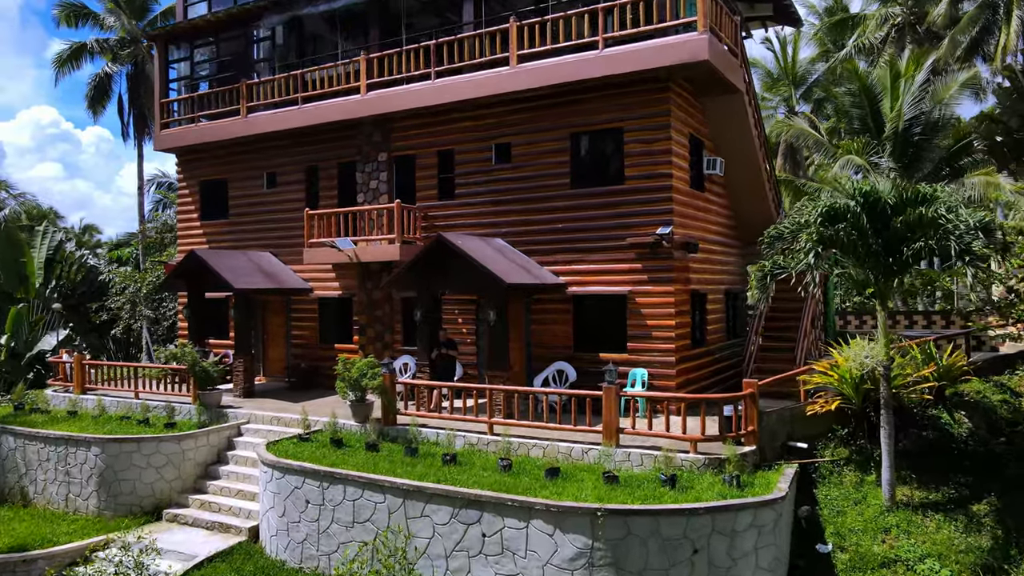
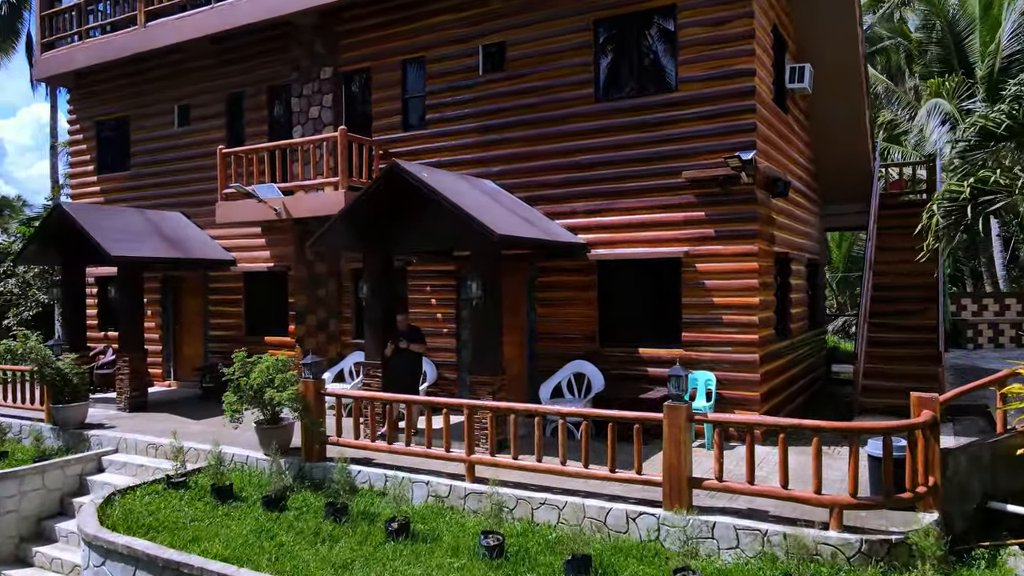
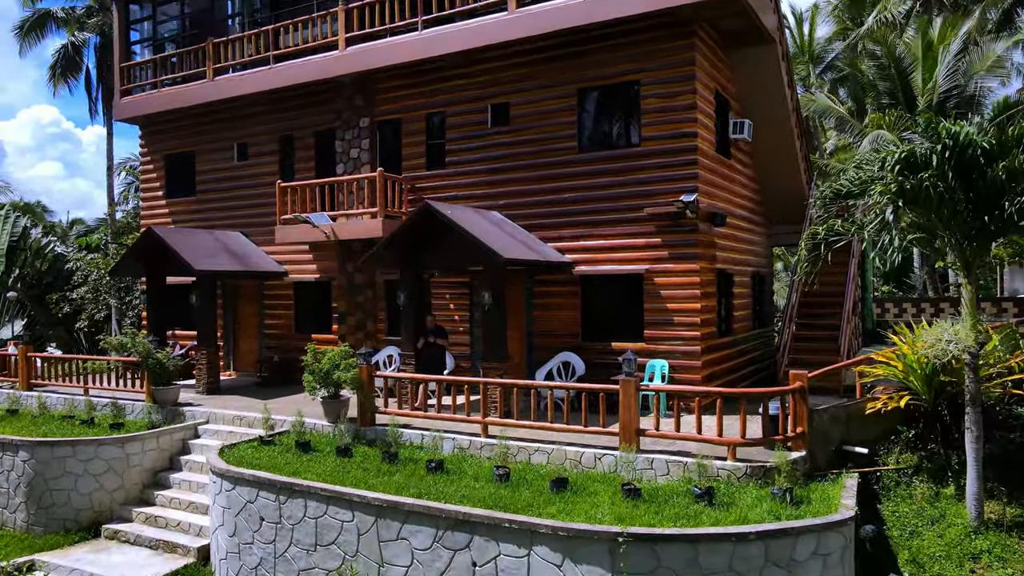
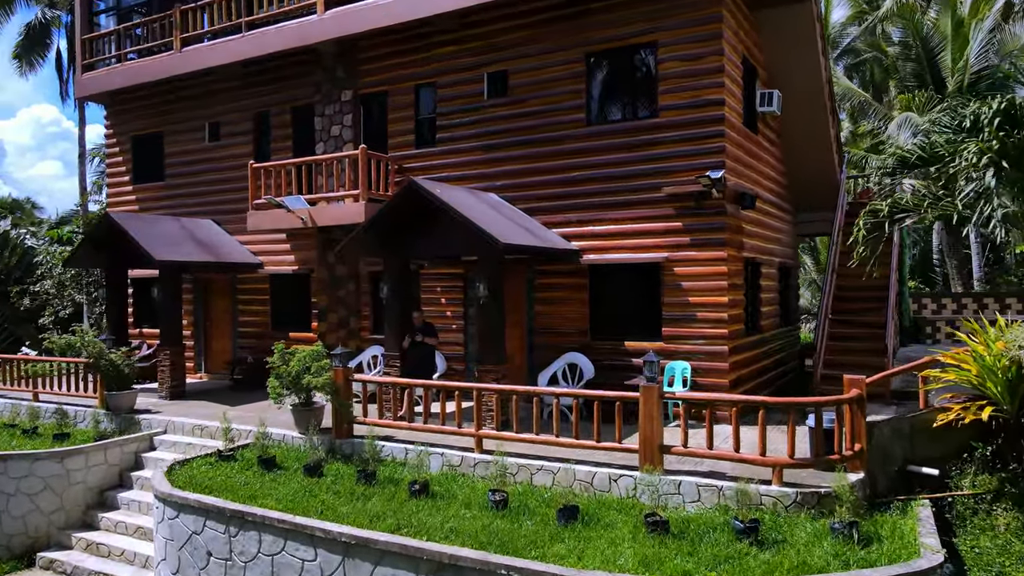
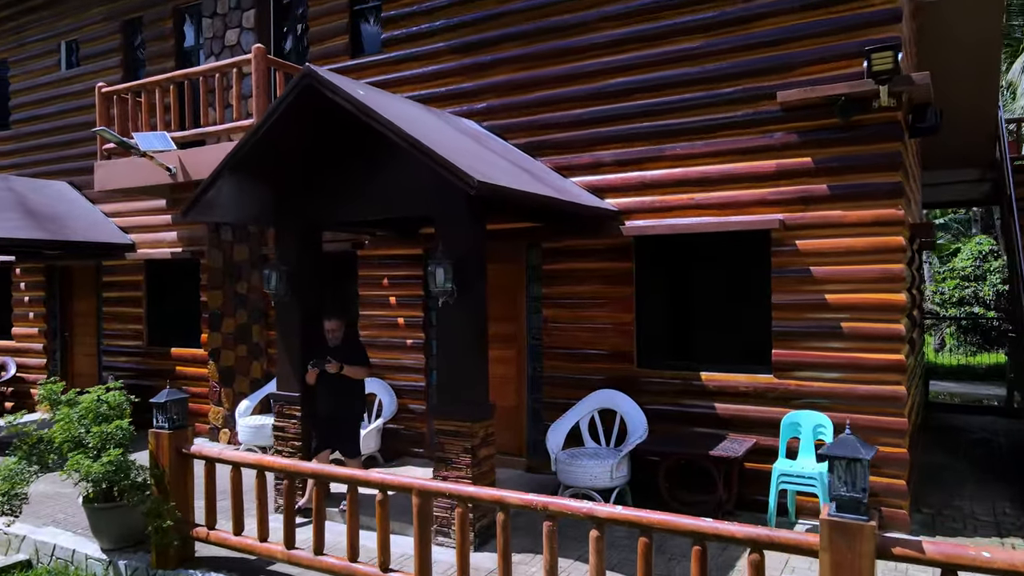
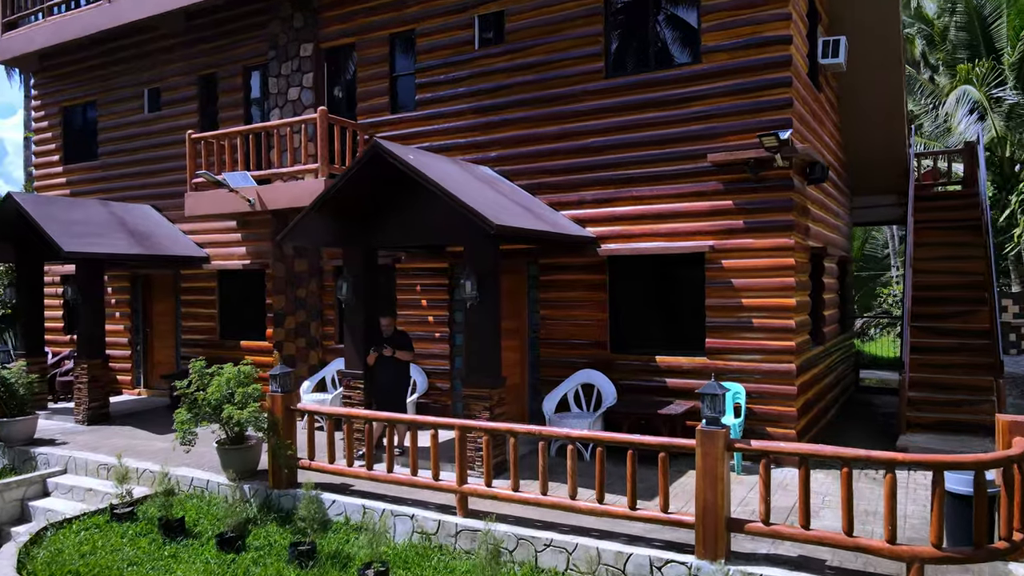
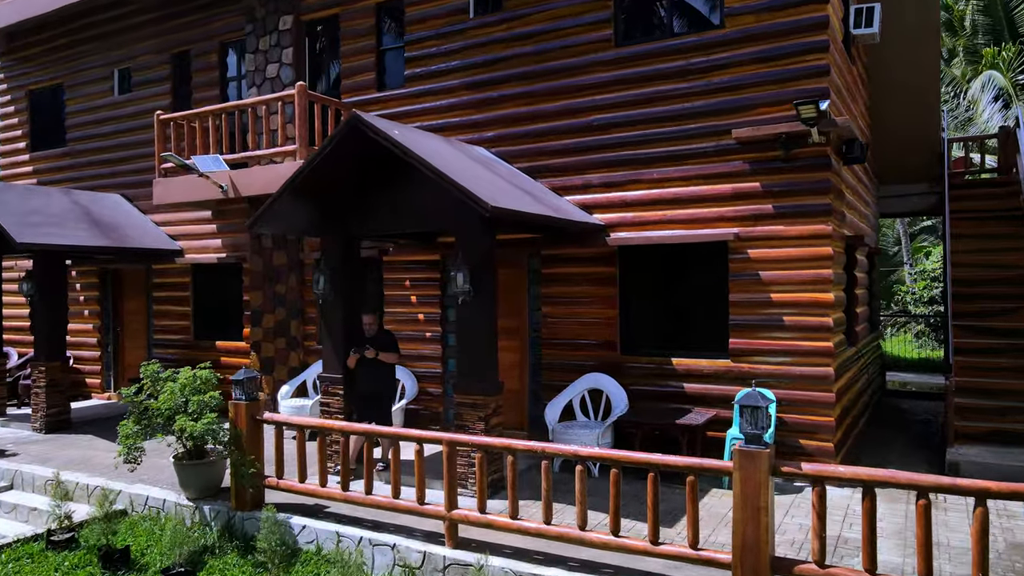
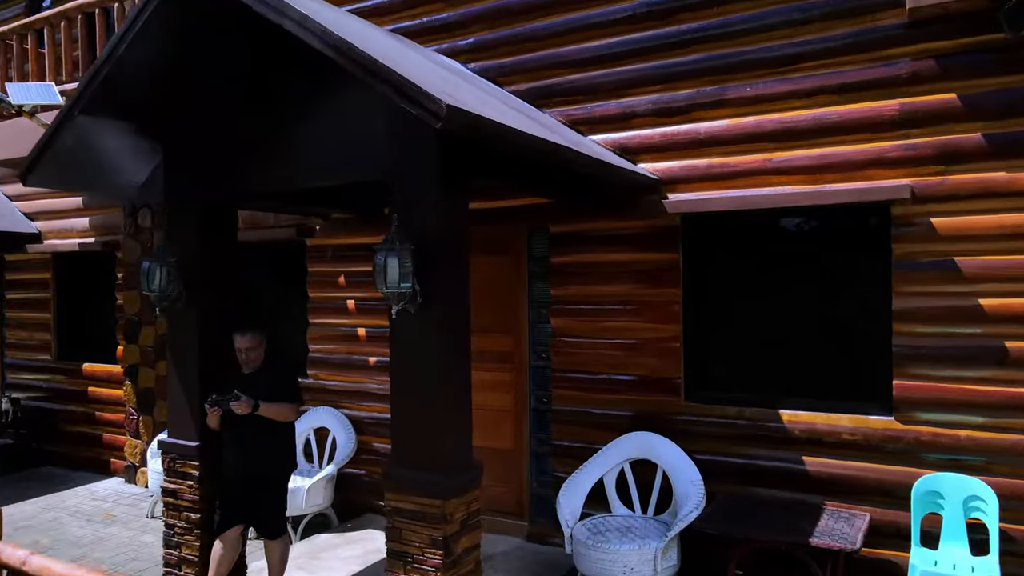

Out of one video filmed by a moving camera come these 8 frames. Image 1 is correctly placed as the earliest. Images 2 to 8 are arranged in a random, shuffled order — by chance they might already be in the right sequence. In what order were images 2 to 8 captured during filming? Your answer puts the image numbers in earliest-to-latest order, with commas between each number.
3, 4, 2, 6, 7, 5, 8
